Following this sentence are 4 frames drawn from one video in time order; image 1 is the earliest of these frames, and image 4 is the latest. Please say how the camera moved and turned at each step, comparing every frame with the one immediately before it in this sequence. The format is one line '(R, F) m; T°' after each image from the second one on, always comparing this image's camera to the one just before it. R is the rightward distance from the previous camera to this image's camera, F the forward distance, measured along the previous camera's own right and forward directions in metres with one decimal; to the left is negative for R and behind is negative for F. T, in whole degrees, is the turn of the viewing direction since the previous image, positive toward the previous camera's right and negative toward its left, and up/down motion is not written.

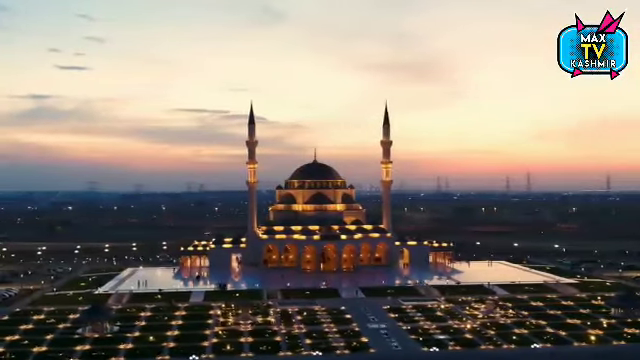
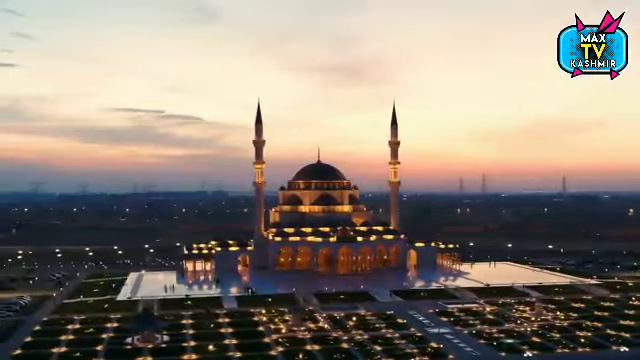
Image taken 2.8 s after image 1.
(-5.2, +1.5) m; +4°
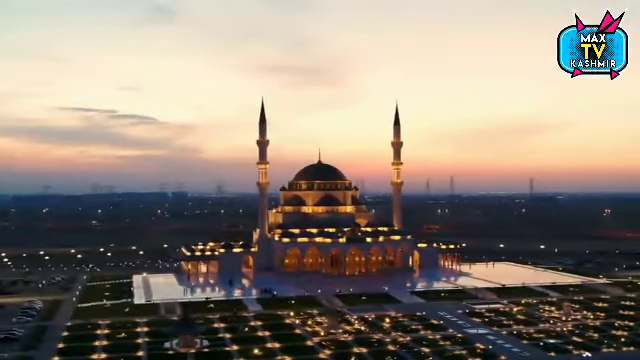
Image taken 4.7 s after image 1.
(-3.6, +0.6) m; +3°
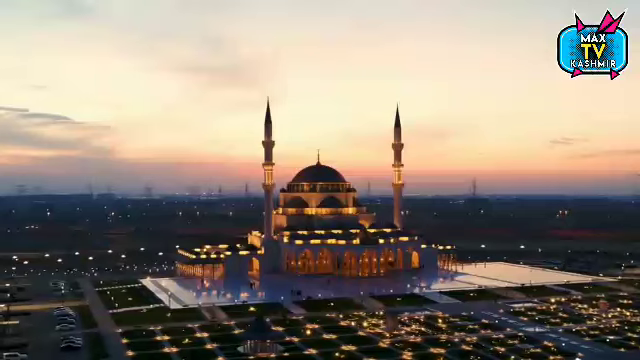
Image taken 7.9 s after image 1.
(-6.2, +0.4) m; +6°
